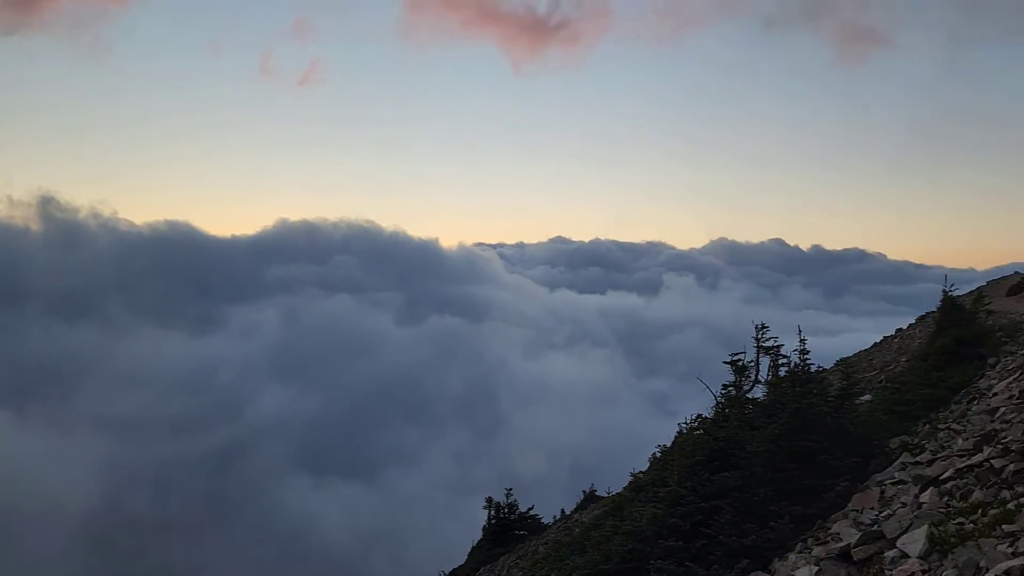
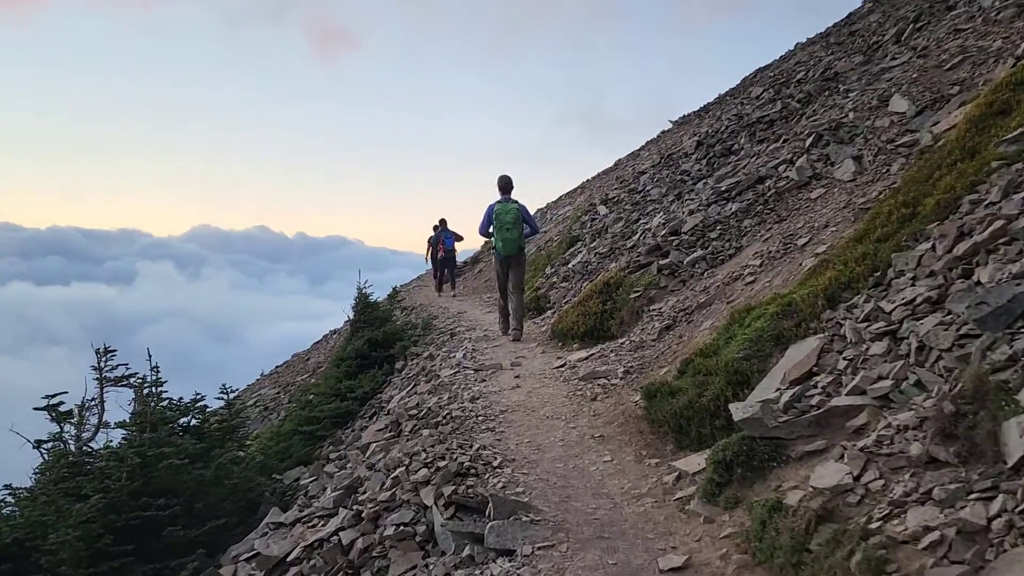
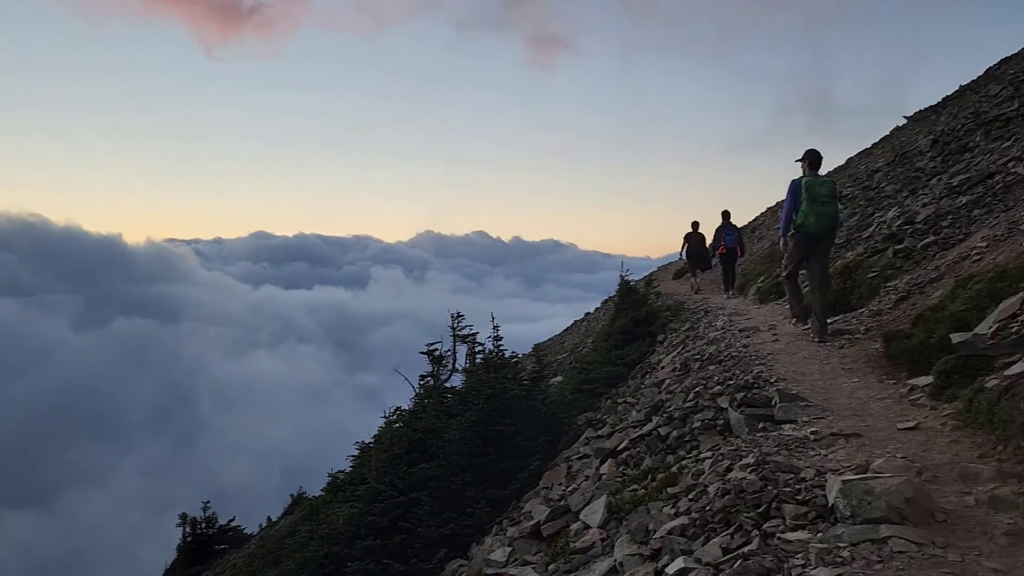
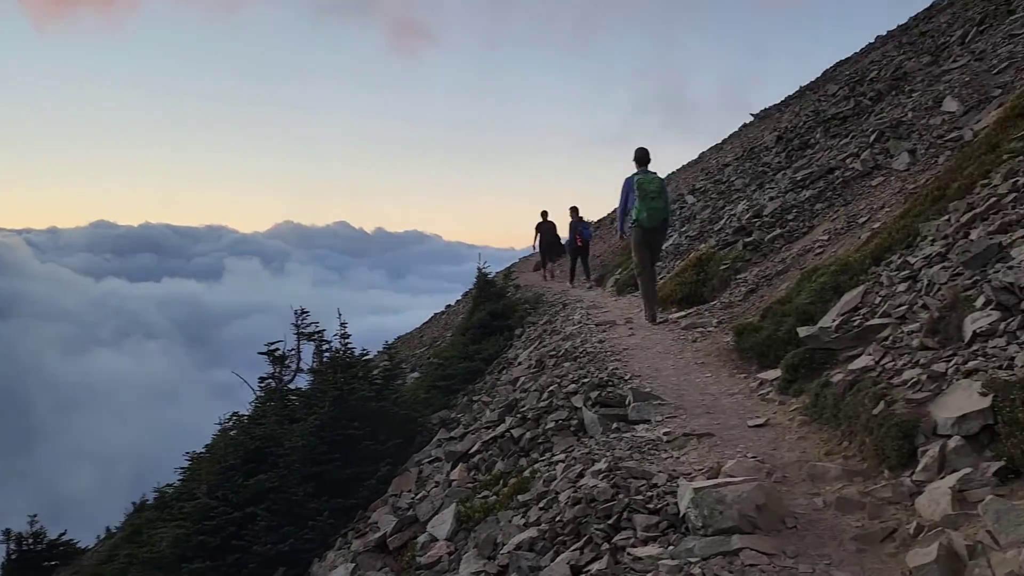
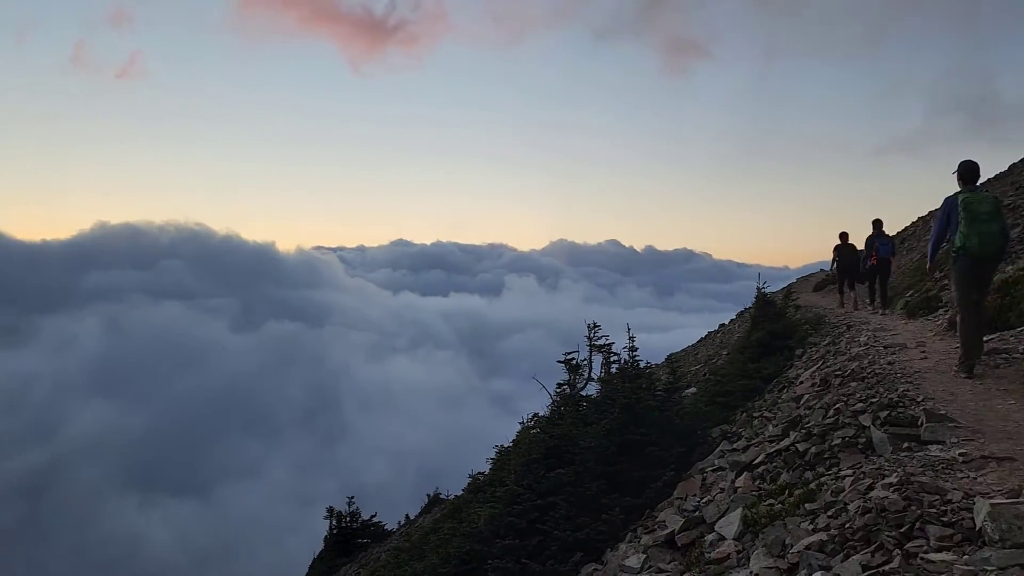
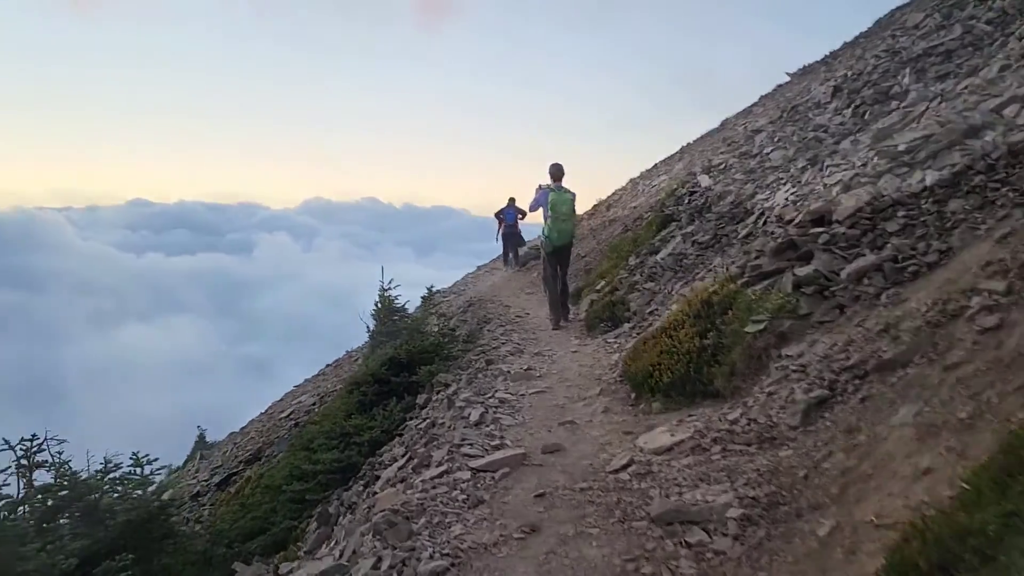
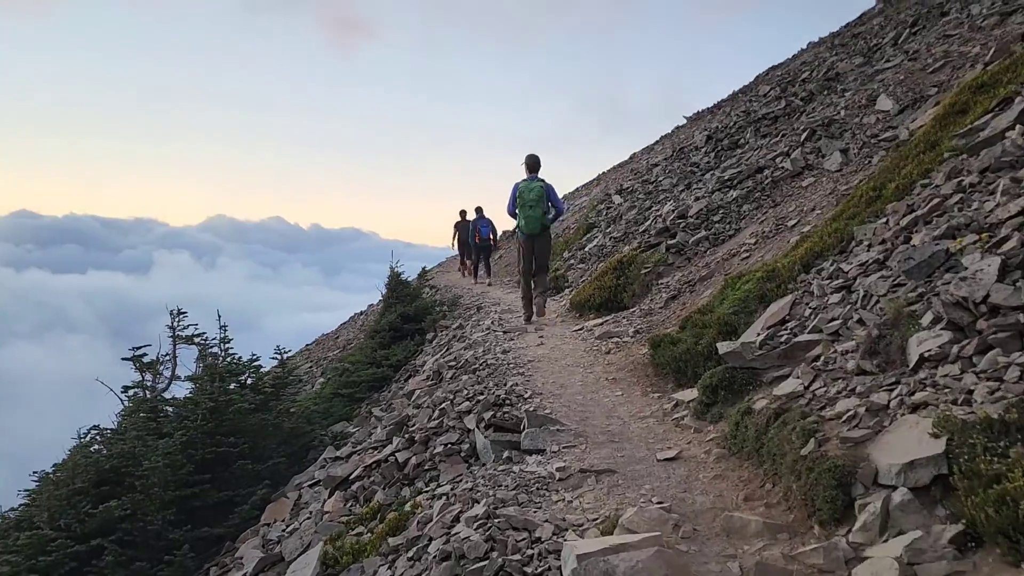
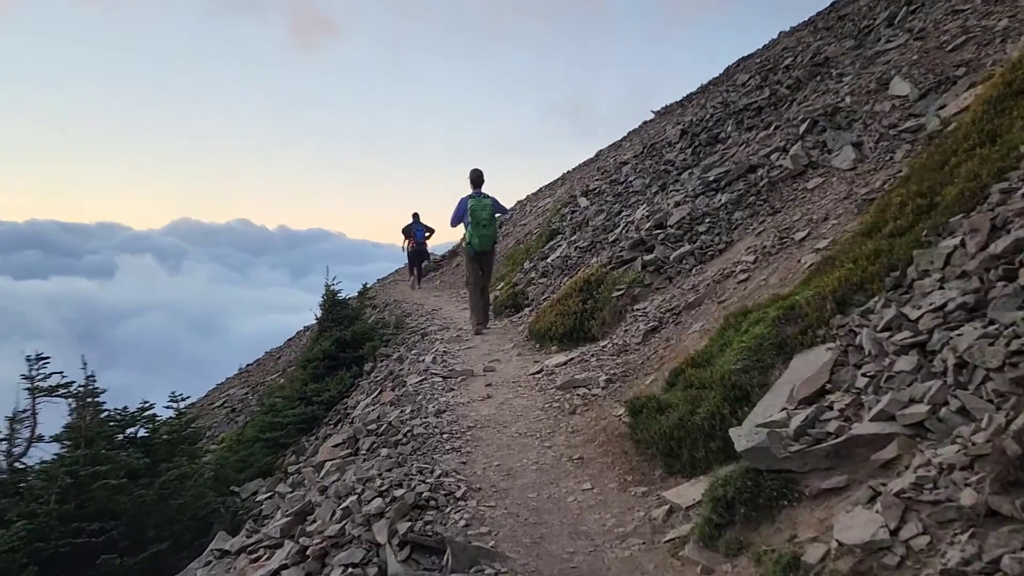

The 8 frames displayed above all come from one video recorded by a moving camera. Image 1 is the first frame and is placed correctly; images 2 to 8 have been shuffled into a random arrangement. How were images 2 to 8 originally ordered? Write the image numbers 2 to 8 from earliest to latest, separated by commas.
5, 3, 4, 7, 2, 8, 6
